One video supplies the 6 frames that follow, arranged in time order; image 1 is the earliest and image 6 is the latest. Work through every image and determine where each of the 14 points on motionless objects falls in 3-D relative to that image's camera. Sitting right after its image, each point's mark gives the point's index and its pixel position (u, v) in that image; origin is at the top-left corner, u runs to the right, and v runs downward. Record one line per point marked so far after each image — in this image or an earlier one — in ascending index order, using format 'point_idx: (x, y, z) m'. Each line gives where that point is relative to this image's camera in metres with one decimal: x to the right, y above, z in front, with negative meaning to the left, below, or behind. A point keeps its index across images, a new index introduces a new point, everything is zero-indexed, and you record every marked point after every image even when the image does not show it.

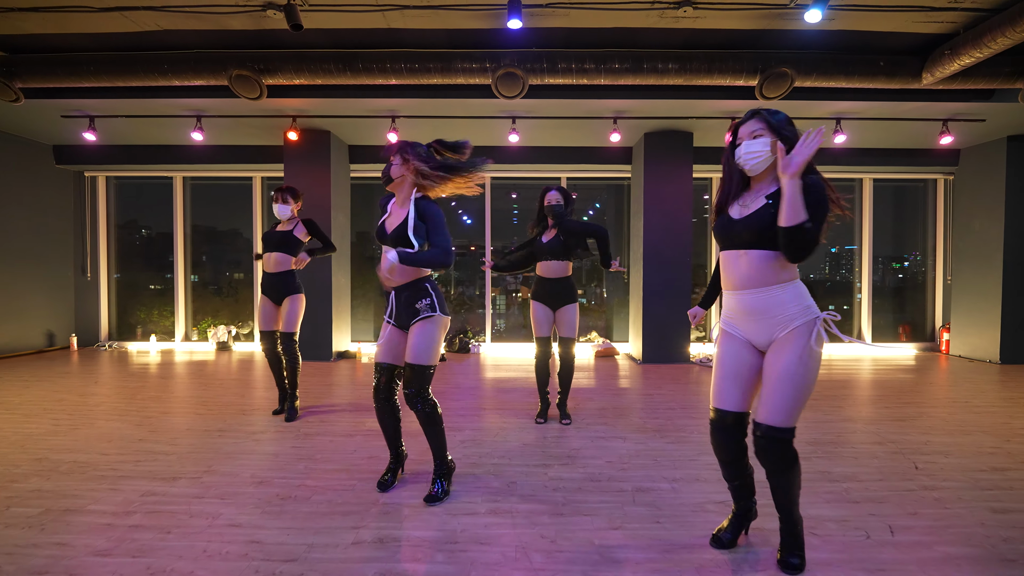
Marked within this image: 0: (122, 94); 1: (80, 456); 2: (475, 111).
0: (-4.1, +2.0, +4.5) m
1: (-2.8, -1.1, +2.8) m
2: (-0.4, +2.0, +4.7) m
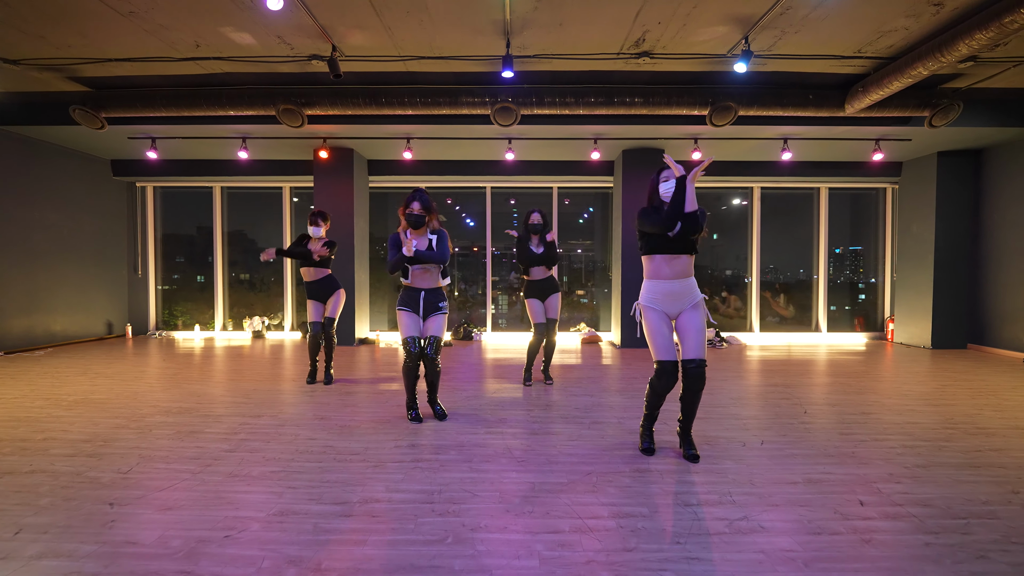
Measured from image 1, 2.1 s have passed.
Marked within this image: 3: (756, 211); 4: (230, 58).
0: (-4.1, +2.1, +5.4) m
1: (-2.9, -1.0, +3.7) m
2: (-0.5, +2.0, +5.6) m
3: (+4.4, +1.4, +7.7) m
4: (-3.0, +2.4, +4.5) m
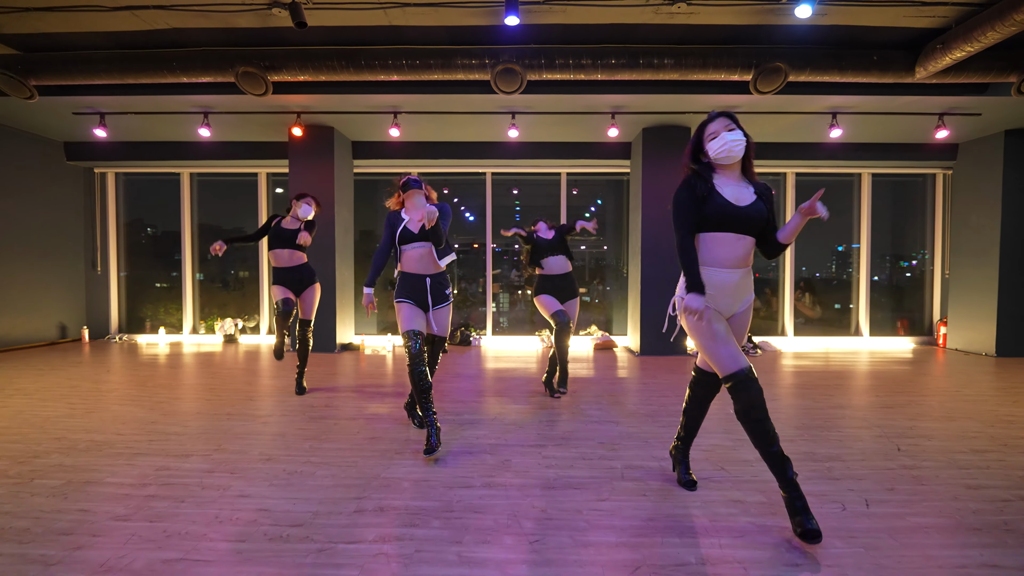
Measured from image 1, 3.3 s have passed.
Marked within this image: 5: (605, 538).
0: (-4.1, +2.1, +4.6) m
1: (-2.8, -1.0, +2.9) m
2: (-0.4, +2.1, +4.8) m
3: (+4.5, +1.4, +6.9) m
4: (-2.9, +2.4, +3.7) m
5: (+0.4, -1.0, +1.8) m
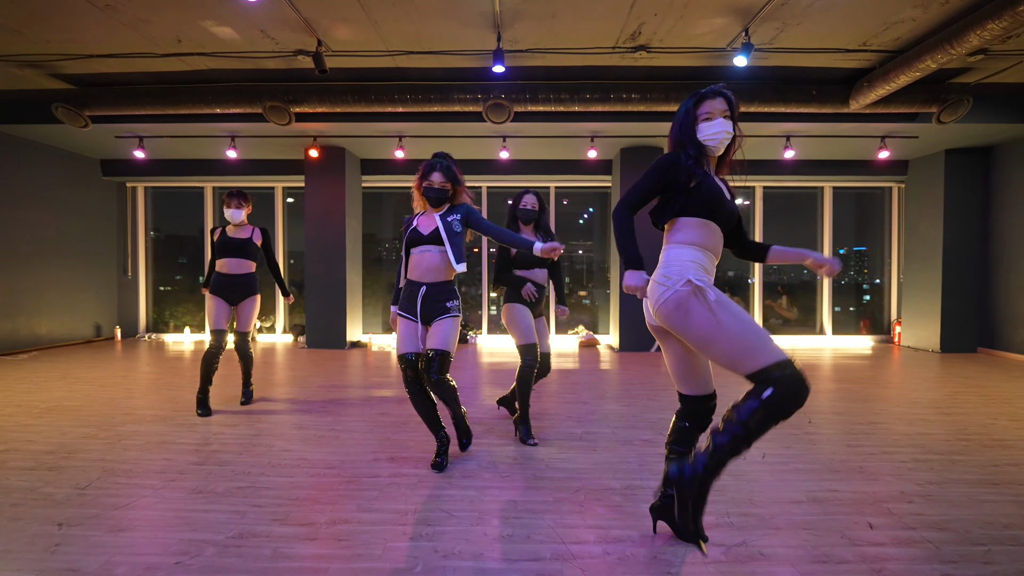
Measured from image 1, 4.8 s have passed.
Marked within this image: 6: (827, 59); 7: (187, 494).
0: (-4.2, +2.1, +5.3) m
1: (-3.0, -1.0, +3.6) m
2: (-0.5, +2.0, +5.5) m
3: (+4.4, +1.4, +7.5) m
4: (-3.0, +2.4, +4.3) m
5: (+0.3, -1.0, +2.4) m
6: (+3.2, +2.3, +4.4) m
7: (-1.7, -1.1, +2.2) m
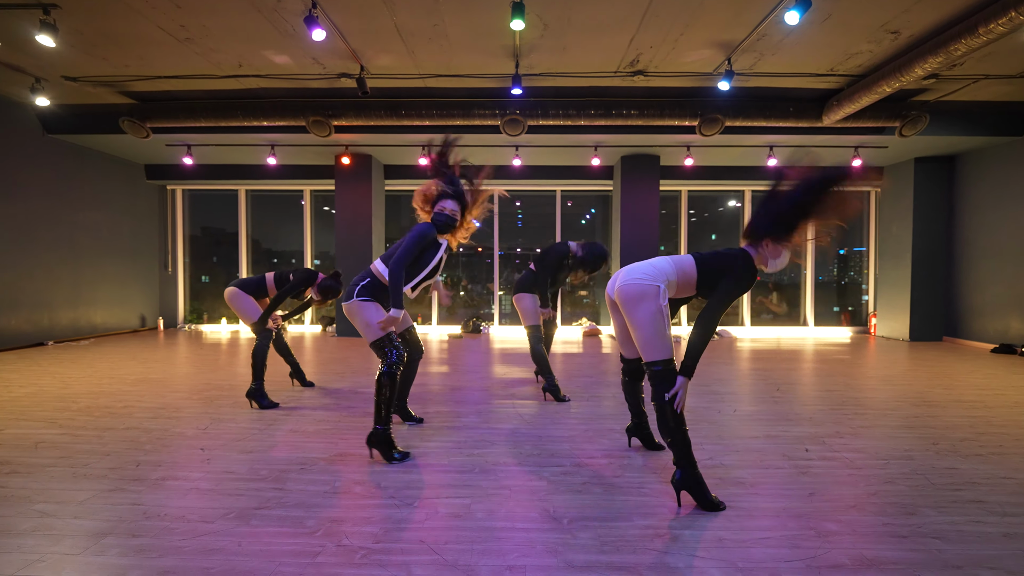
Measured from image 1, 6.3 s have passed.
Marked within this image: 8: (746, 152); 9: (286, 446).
0: (-4.0, +2.2, +5.9) m
1: (-2.8, -0.9, +4.2) m
2: (-0.4, +2.1, +6.1) m
3: (+4.5, +1.4, +8.2) m
4: (-2.9, +2.5, +5.0) m
5: (+0.4, -1.0, +3.0) m
6: (+3.4, +2.4, +5.0) m
7: (-1.5, -1.0, +2.9) m
8: (+3.6, +2.1, +6.5) m
9: (-1.4, -1.0, +2.6) m
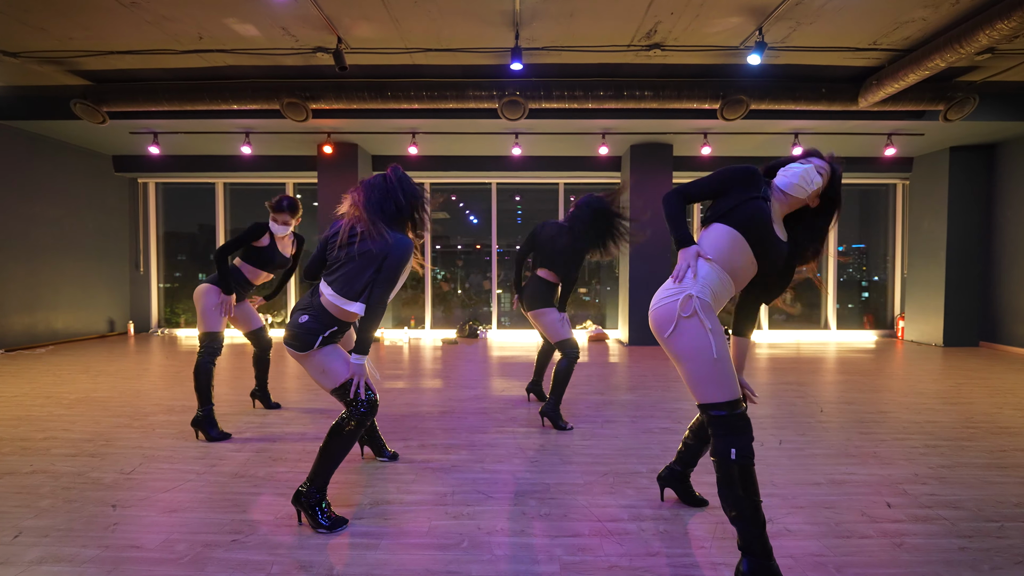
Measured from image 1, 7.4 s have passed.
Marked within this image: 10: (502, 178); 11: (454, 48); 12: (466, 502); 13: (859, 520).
0: (-4.0, +2.1, +5.3) m
1: (-2.8, -1.0, +3.6) m
2: (-0.4, +2.1, +5.6) m
3: (+4.5, +1.4, +7.6) m
4: (-2.9, +2.4, +4.4) m
5: (+0.4, -1.0, +2.5) m
6: (+3.4, +2.4, +4.4) m
7: (-1.5, -1.0, +2.3) m
8: (+3.6, +2.1, +5.9) m
9: (-1.4, -1.0, +2.1) m
10: (-0.2, +1.9, +7.2) m
11: (-0.6, +2.4, +4.3) m
12: (-0.2, -1.0, +2.0) m
13: (+1.5, -1.0, +1.9) m
